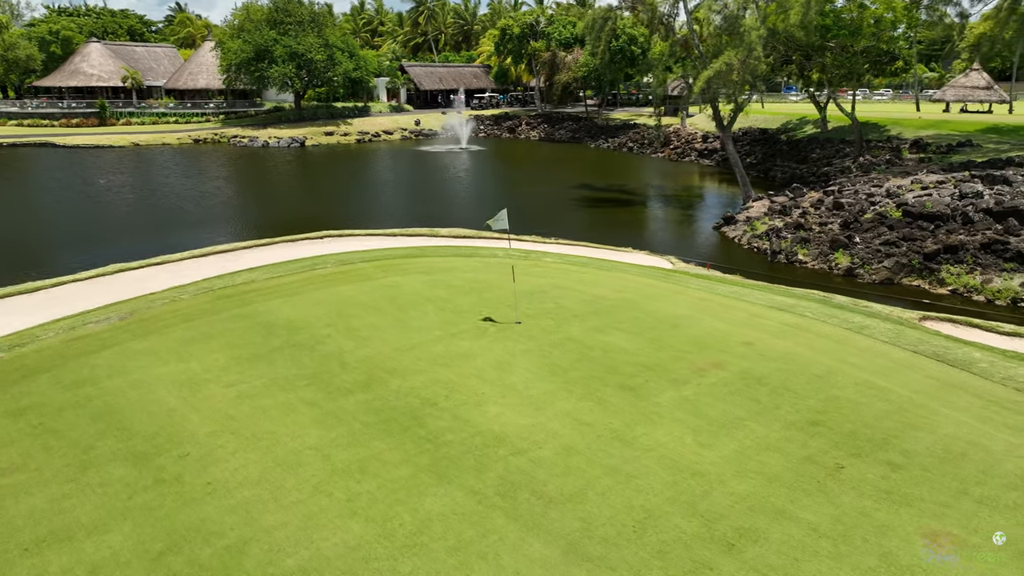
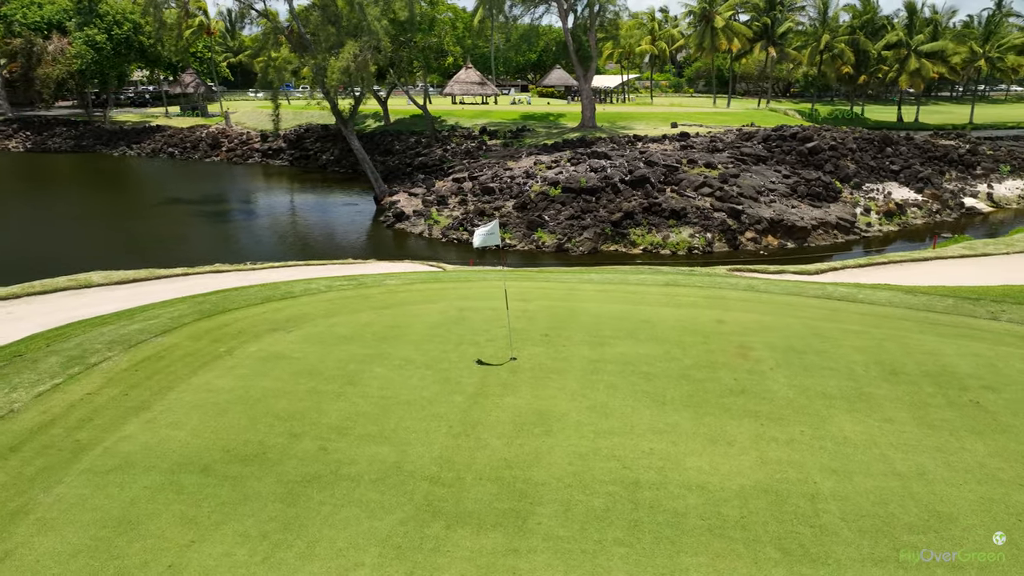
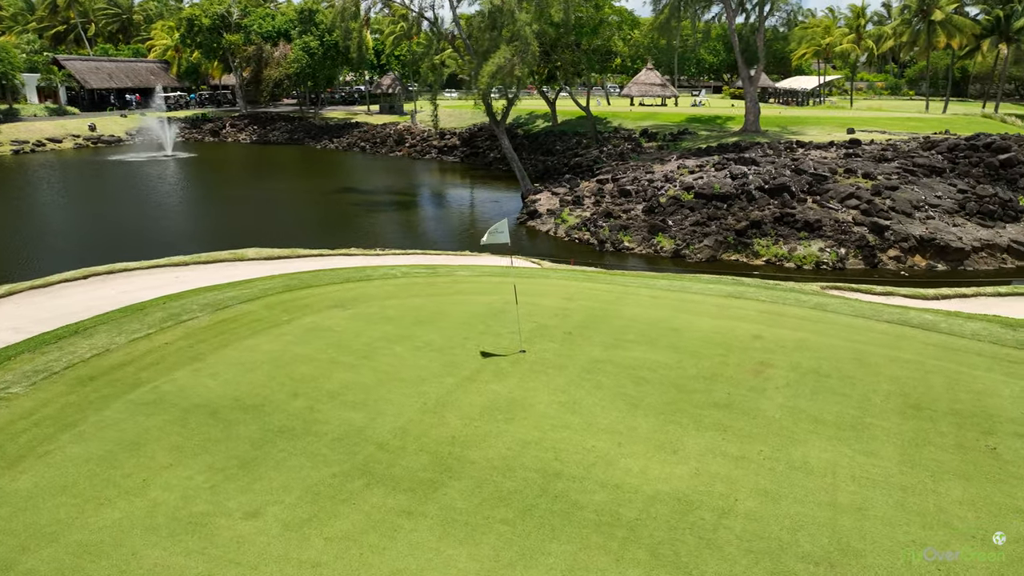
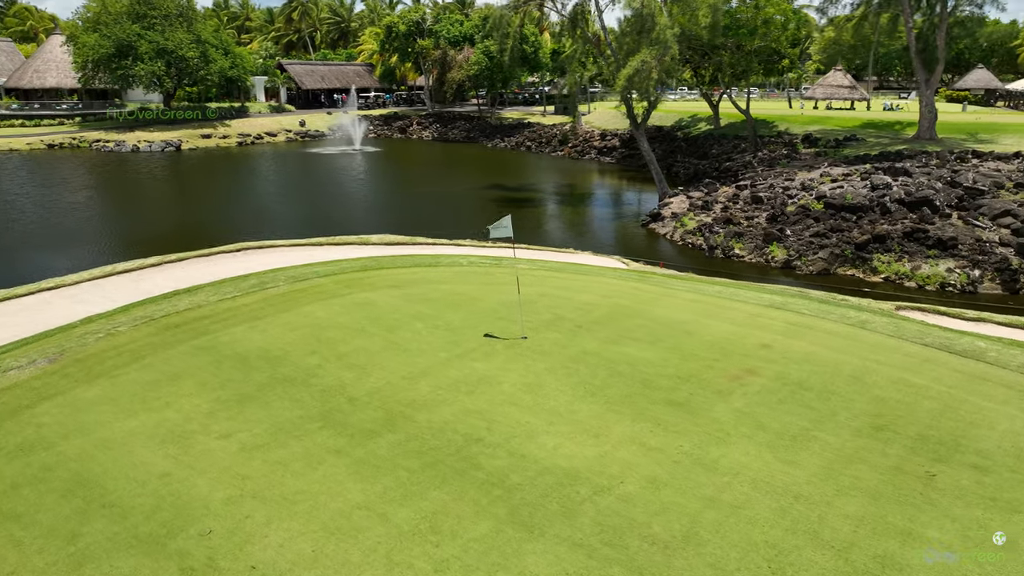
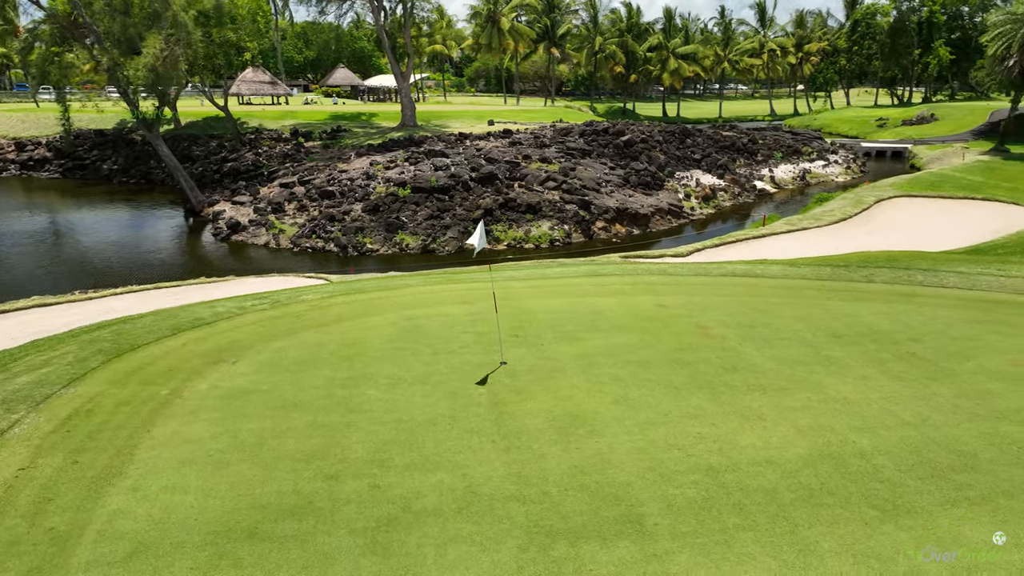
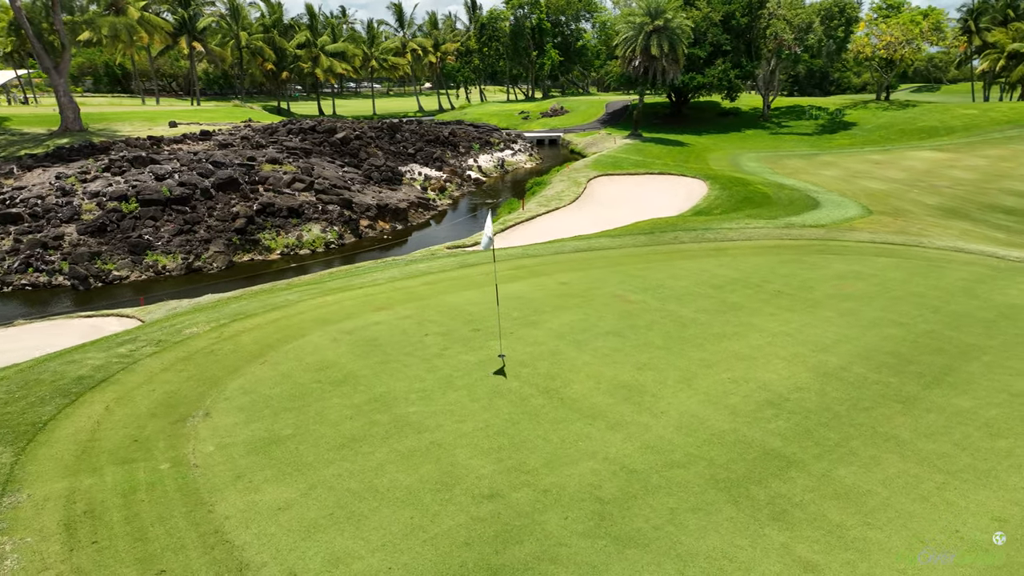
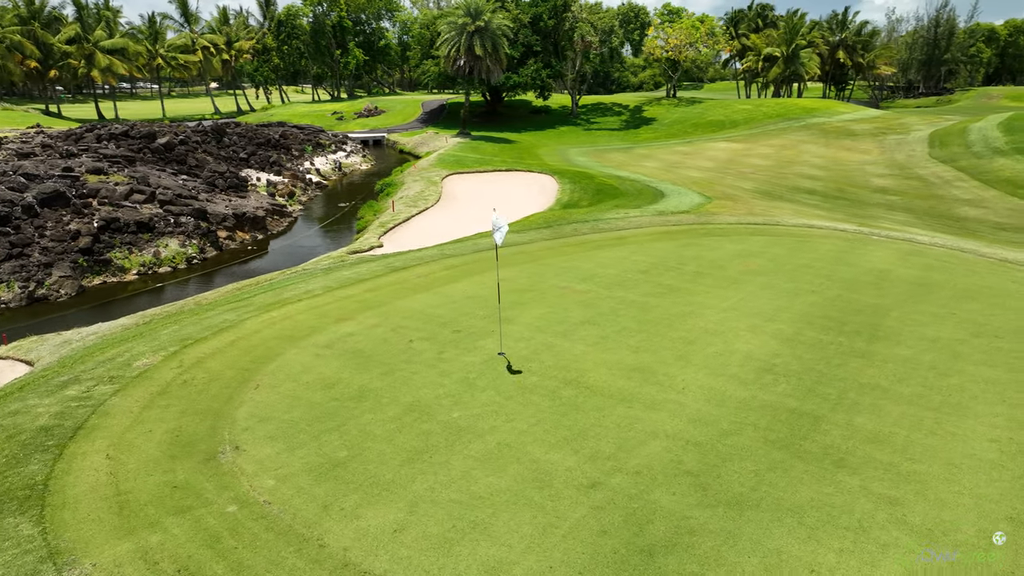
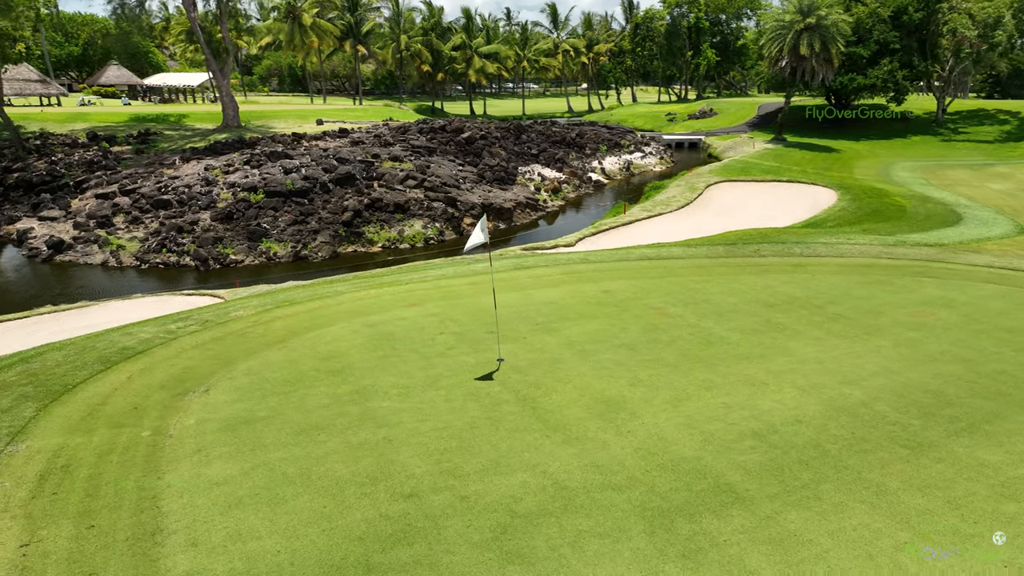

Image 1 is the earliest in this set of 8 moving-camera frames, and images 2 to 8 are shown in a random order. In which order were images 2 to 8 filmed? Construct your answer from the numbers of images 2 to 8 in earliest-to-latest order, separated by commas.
4, 3, 2, 5, 8, 6, 7
